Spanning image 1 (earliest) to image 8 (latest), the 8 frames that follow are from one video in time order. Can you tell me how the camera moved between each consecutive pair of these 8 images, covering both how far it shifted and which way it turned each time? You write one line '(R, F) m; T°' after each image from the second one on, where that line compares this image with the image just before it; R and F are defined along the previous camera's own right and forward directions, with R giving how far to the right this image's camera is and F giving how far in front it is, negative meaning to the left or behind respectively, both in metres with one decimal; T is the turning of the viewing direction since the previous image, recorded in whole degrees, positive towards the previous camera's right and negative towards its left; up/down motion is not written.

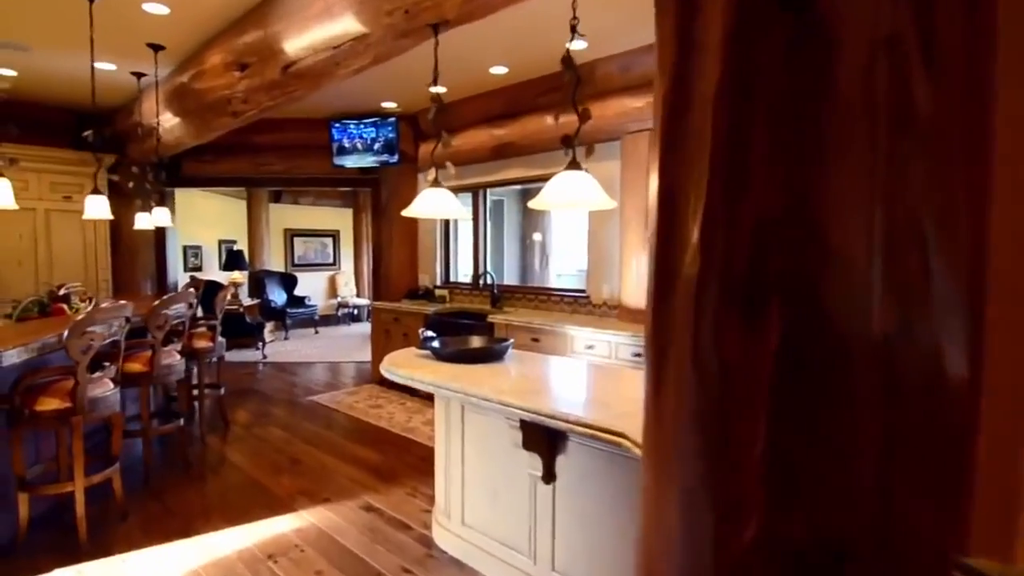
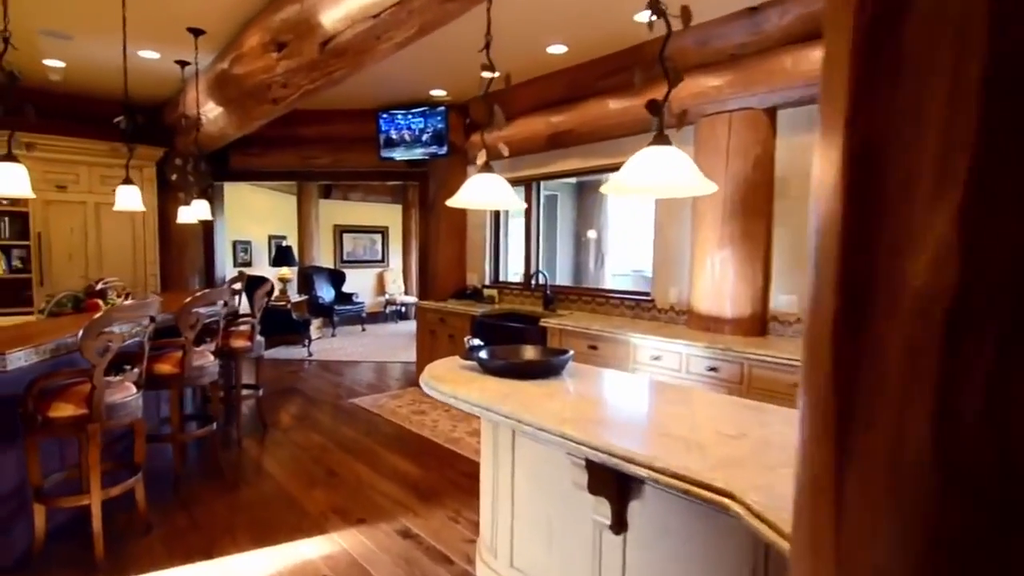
(-0.1, +0.4) m; -5°
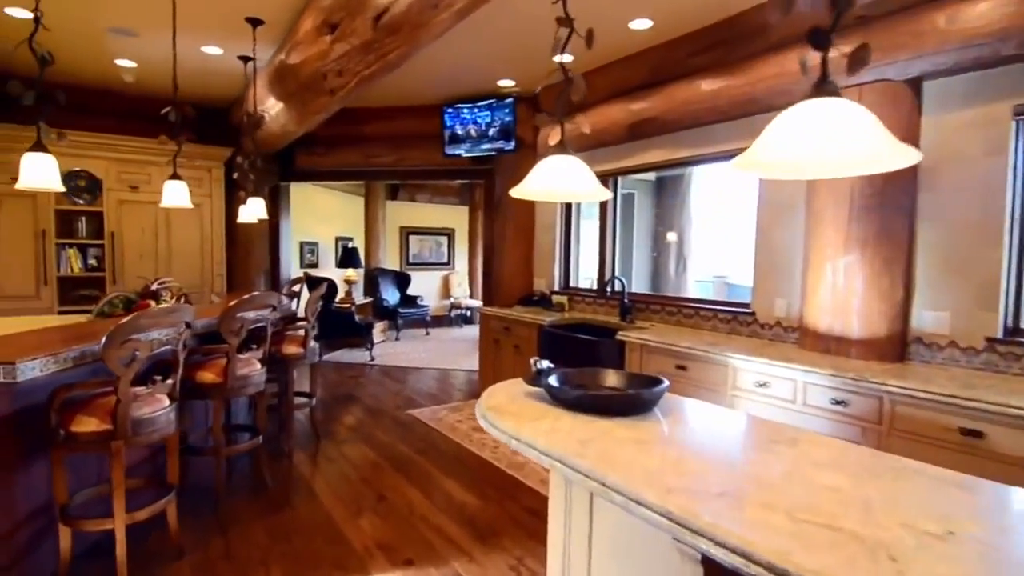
(0.0, +0.5) m; -7°
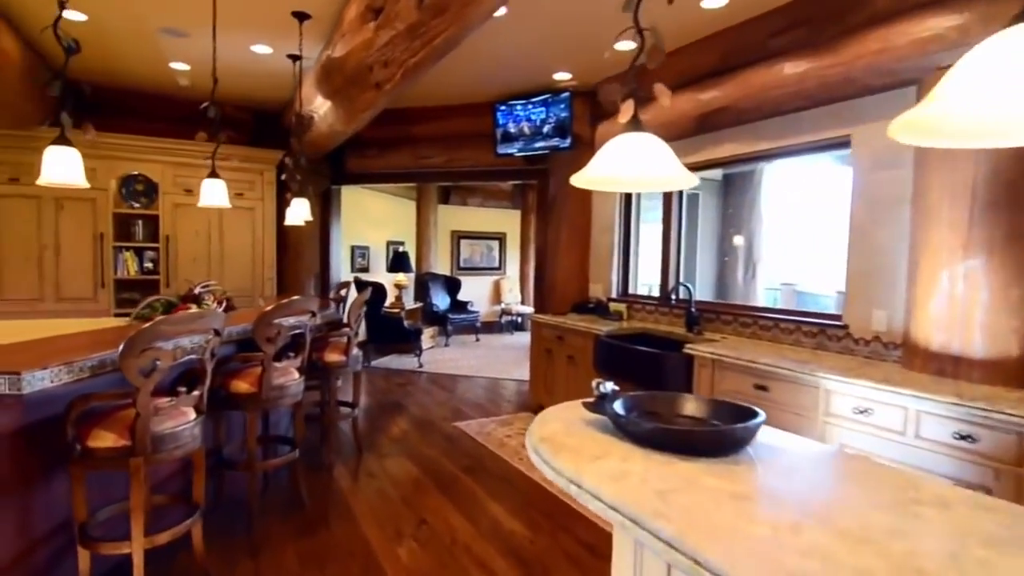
(0.0, +0.3) m; -6°
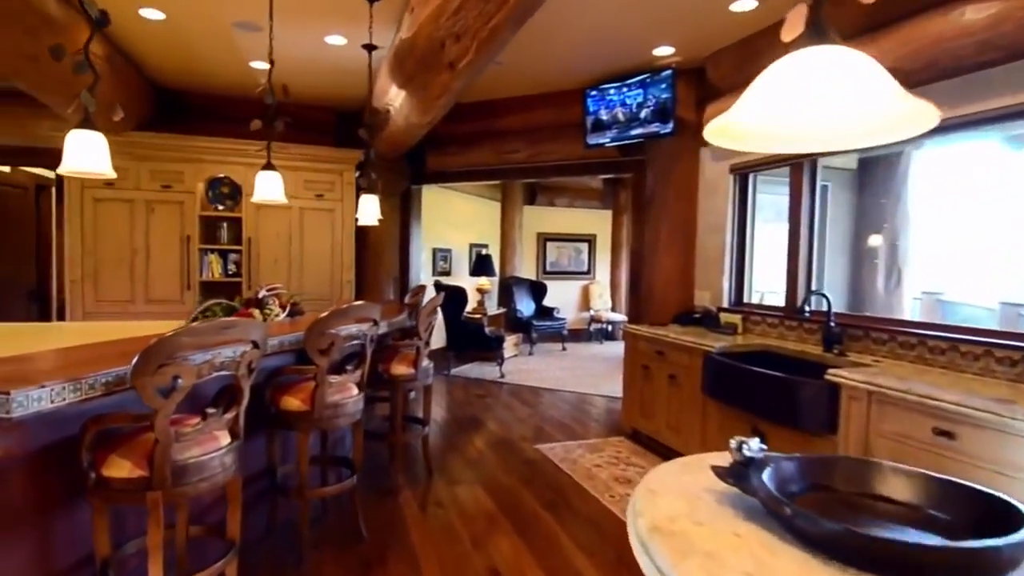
(0.0, +0.5) m; -9°
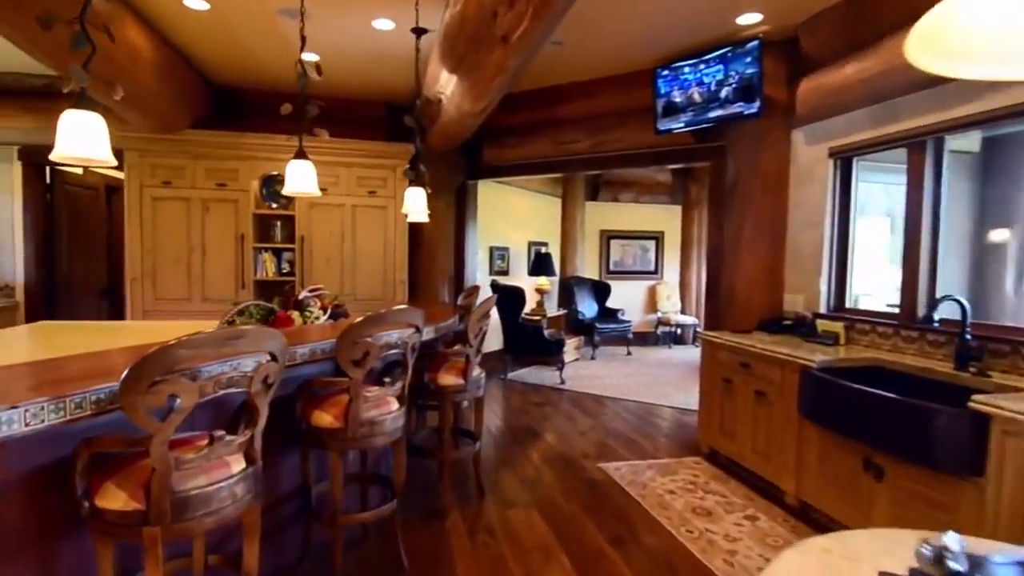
(0.0, +0.4) m; -6°
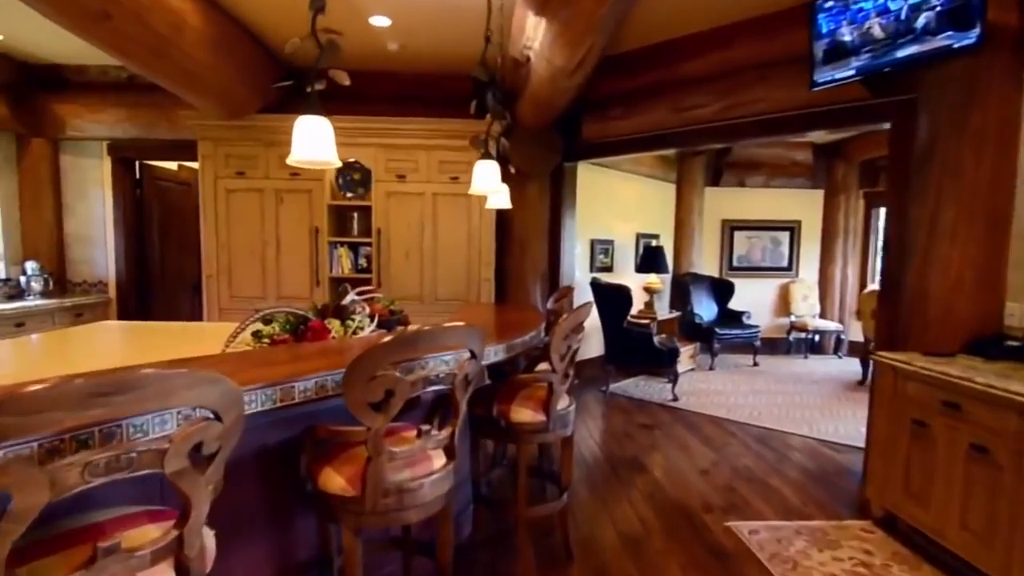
(0.0, +0.8) m; -11°
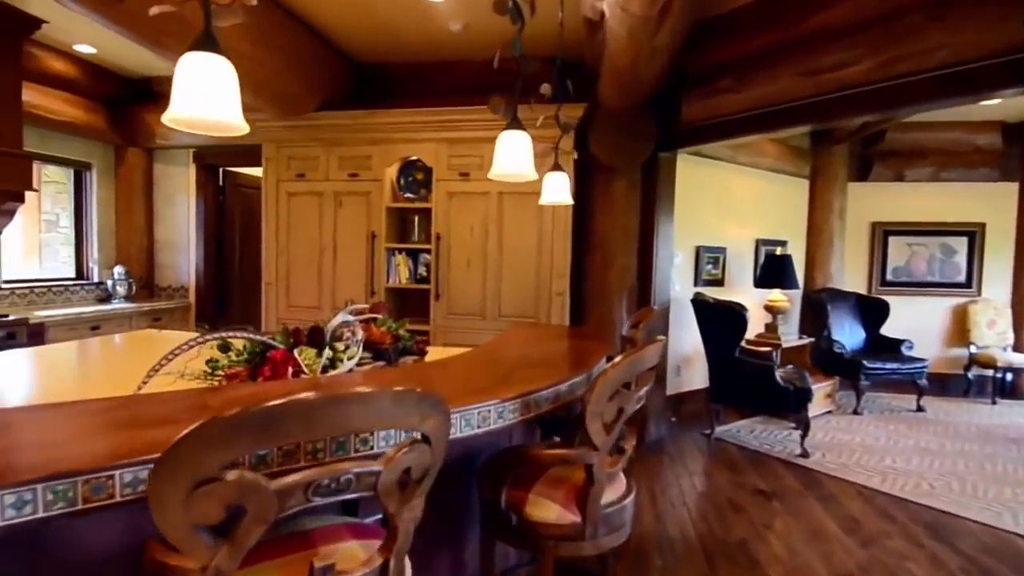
(+0.2, +0.7) m; -12°
